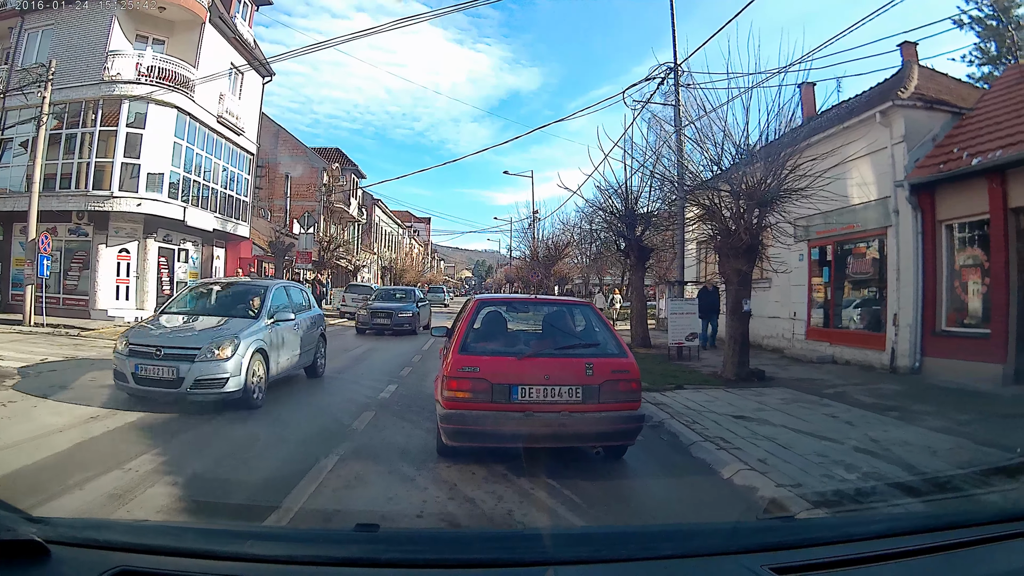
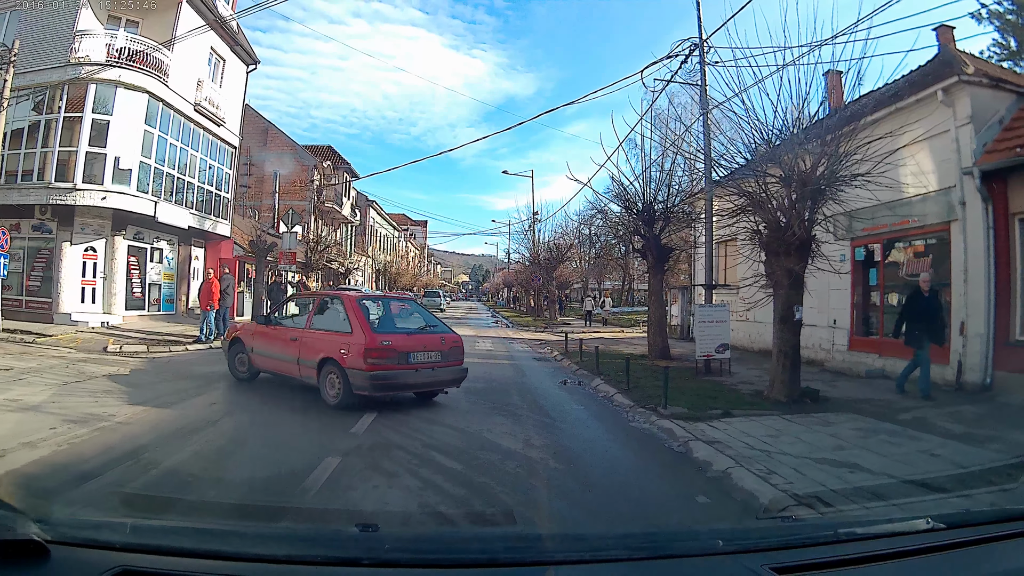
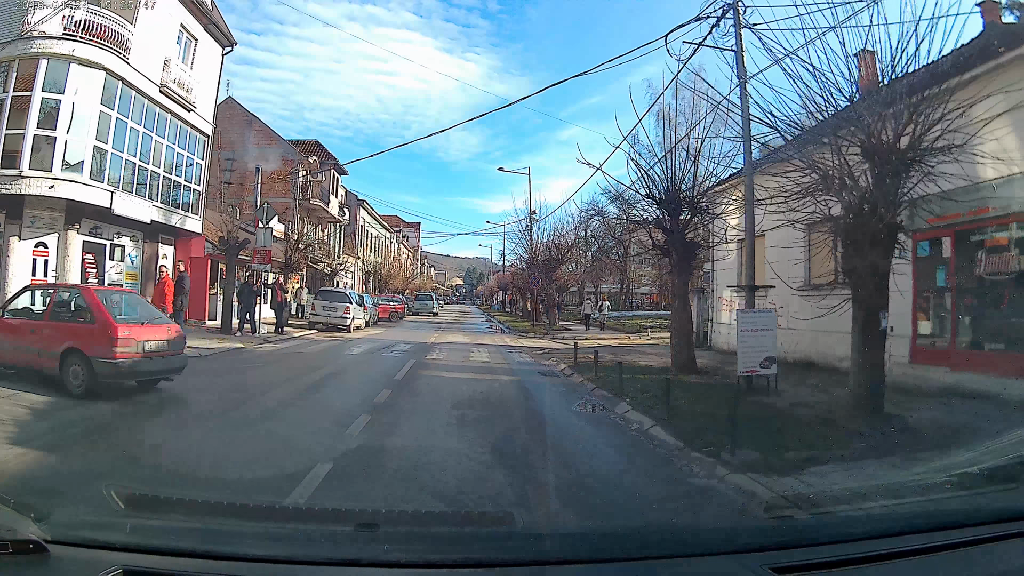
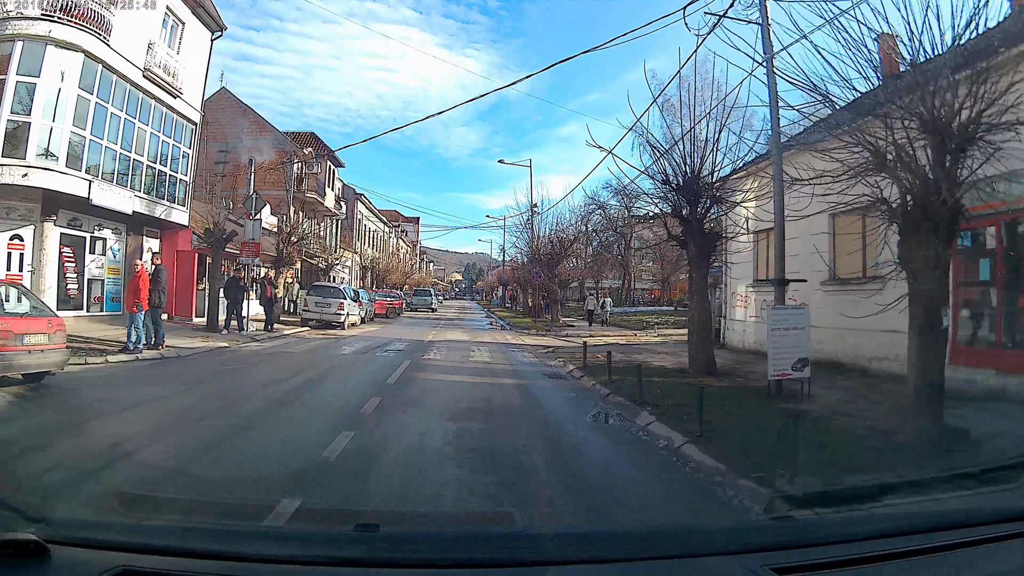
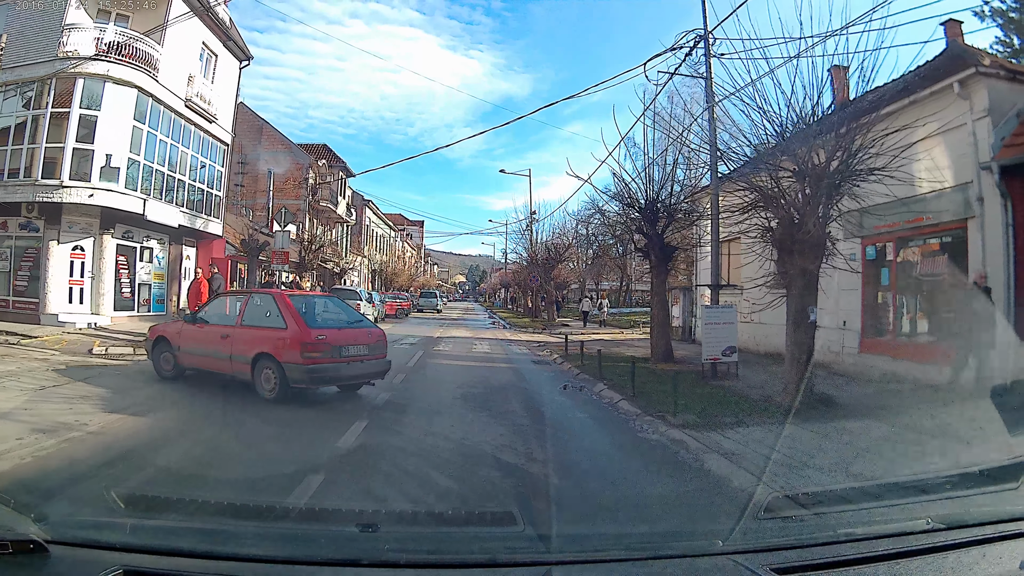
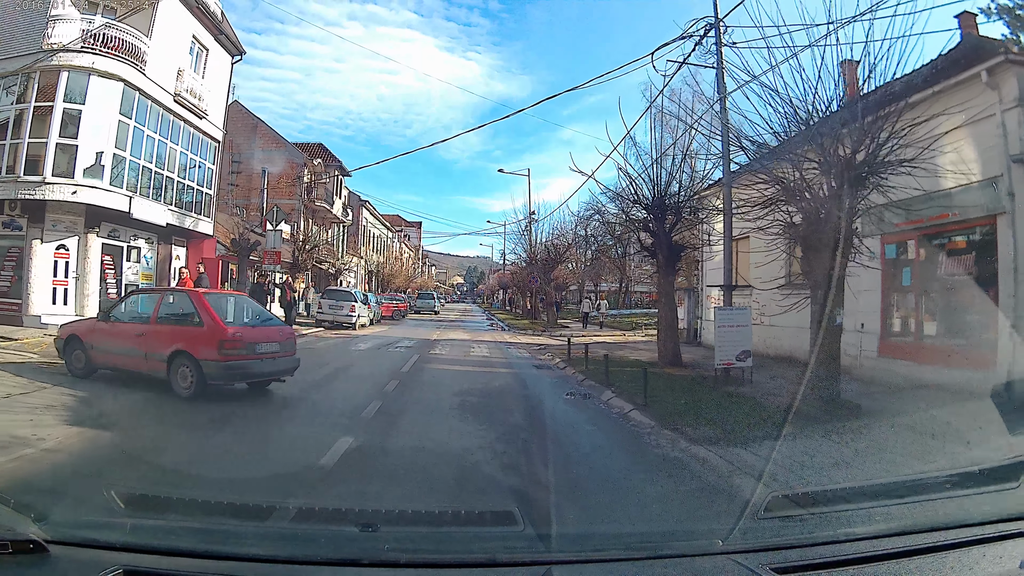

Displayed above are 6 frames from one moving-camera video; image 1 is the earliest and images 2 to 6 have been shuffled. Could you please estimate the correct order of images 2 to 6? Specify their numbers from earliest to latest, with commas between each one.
2, 5, 6, 3, 4
